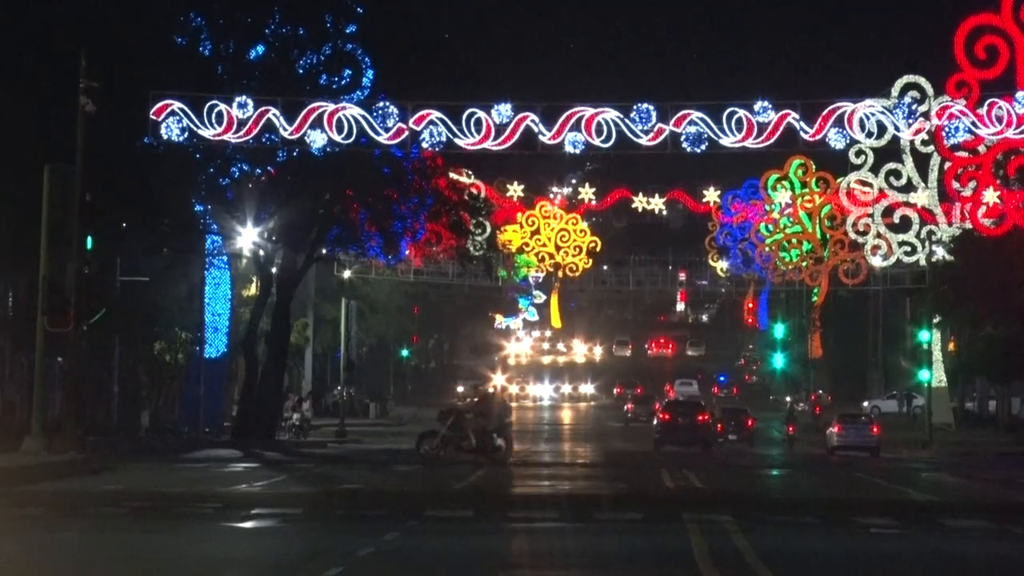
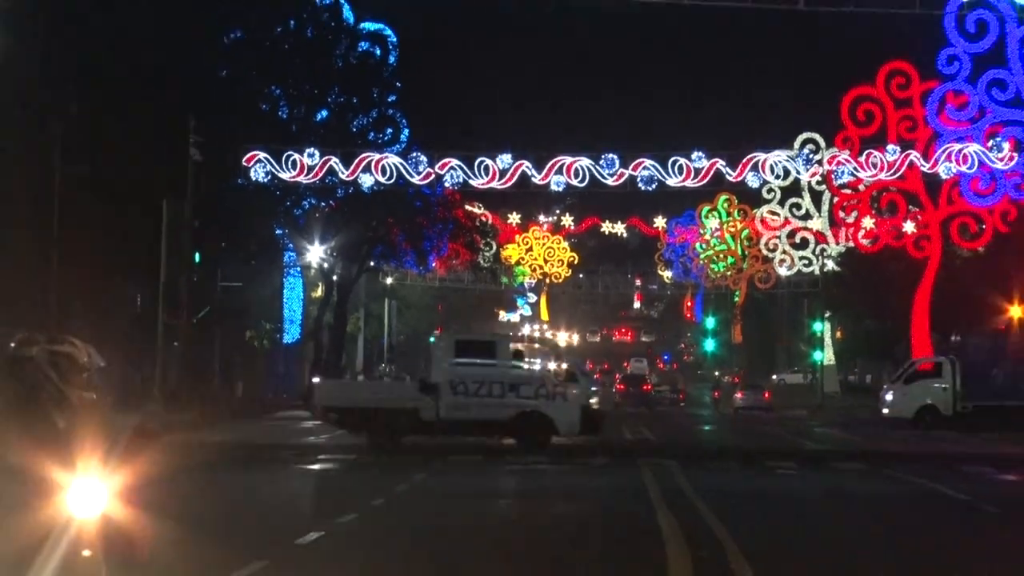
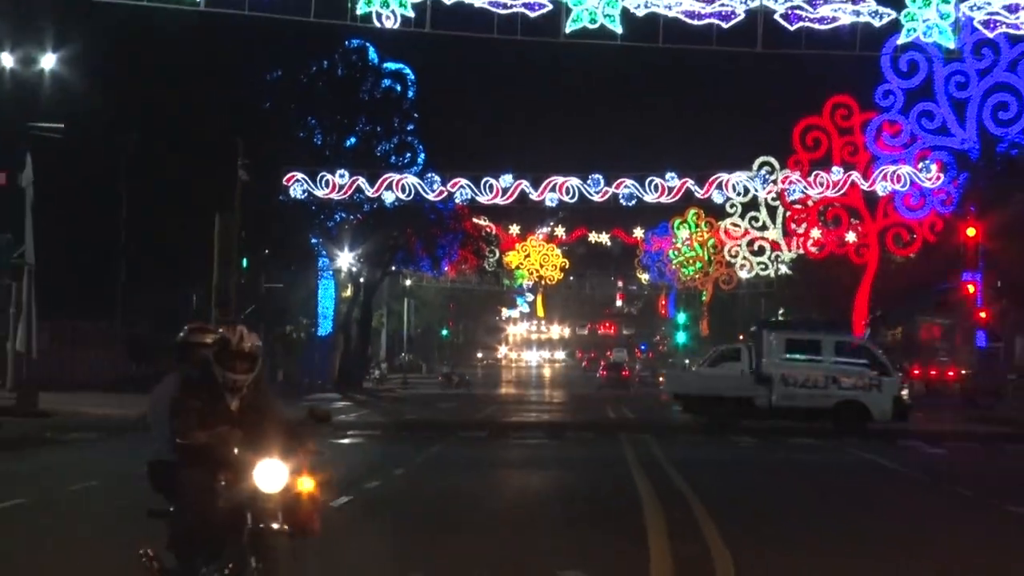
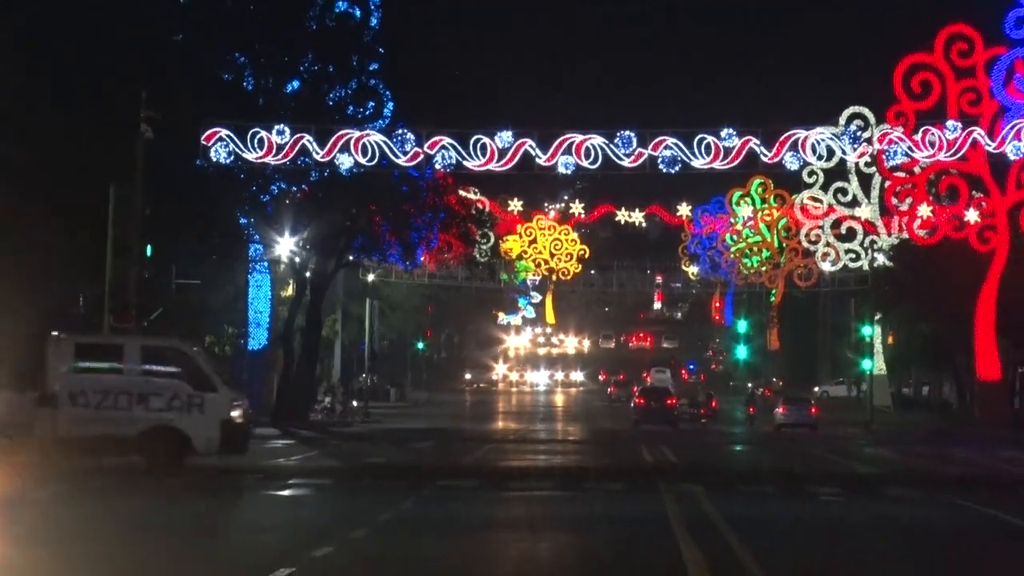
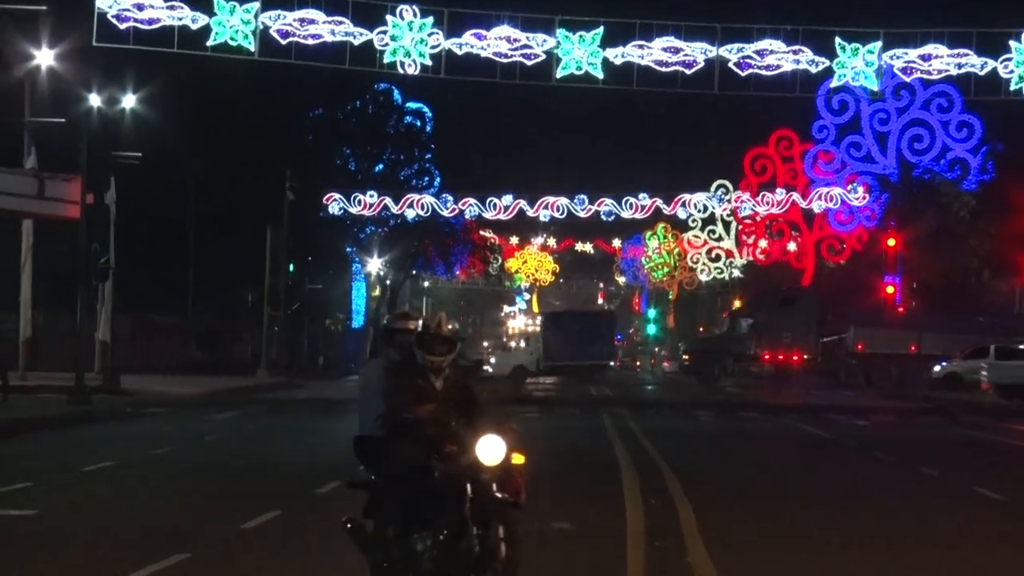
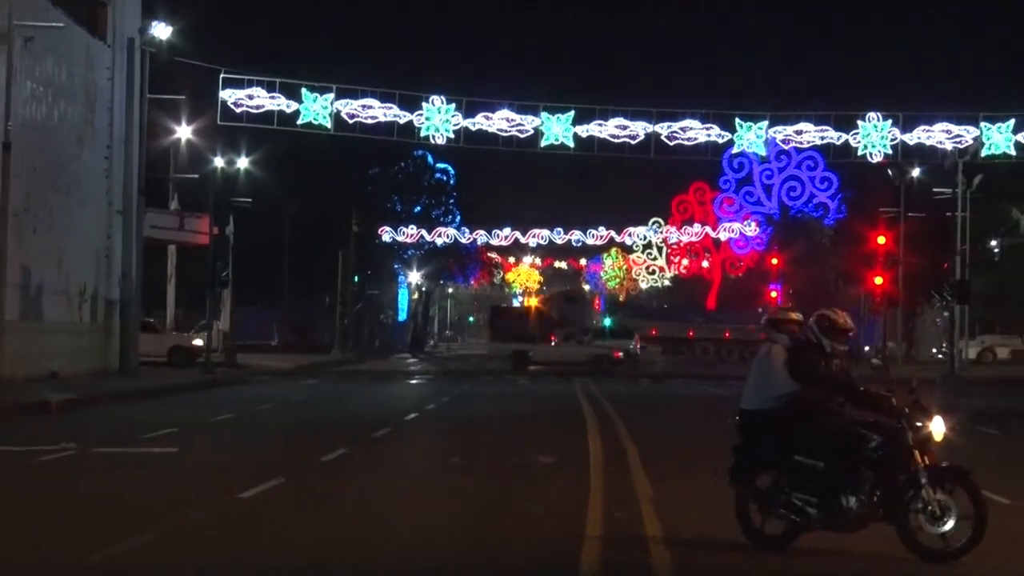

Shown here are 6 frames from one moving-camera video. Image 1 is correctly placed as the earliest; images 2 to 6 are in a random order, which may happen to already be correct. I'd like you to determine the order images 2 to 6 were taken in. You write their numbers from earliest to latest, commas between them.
4, 2, 3, 5, 6
